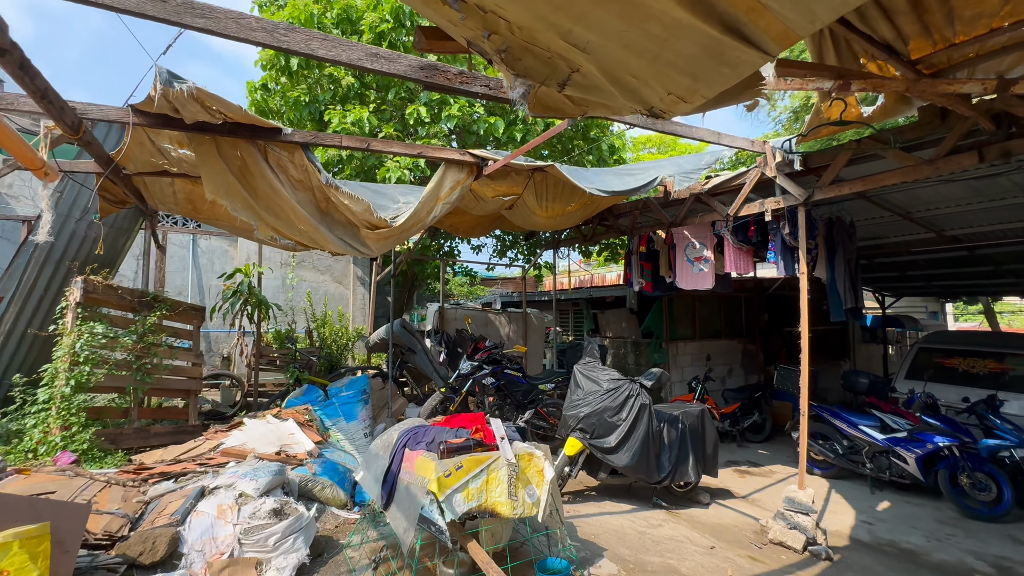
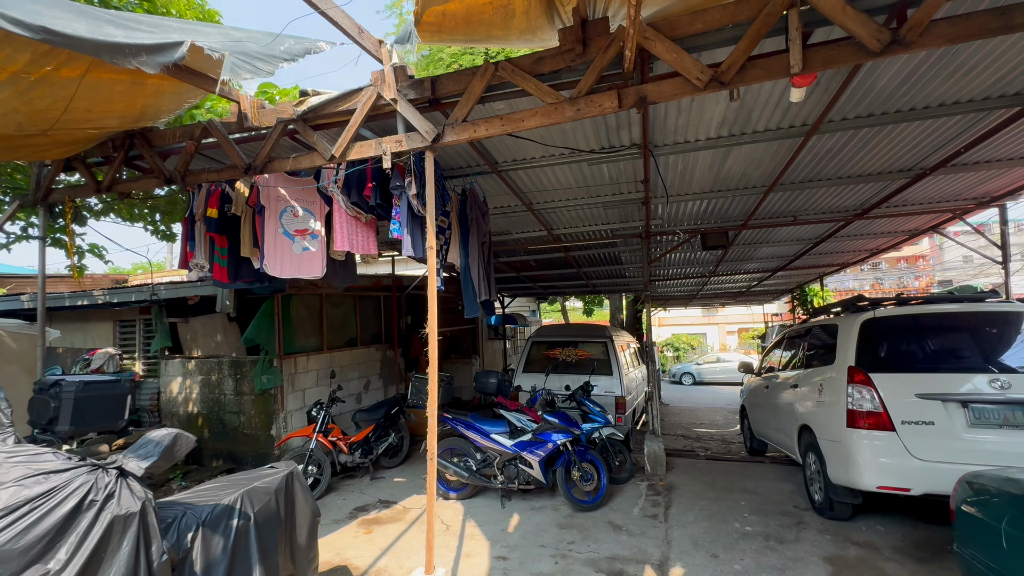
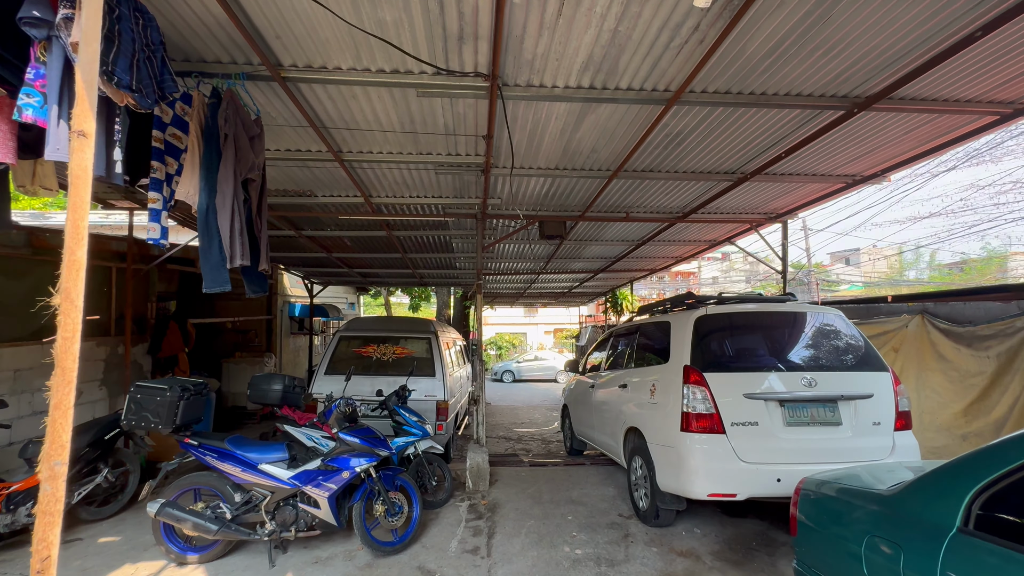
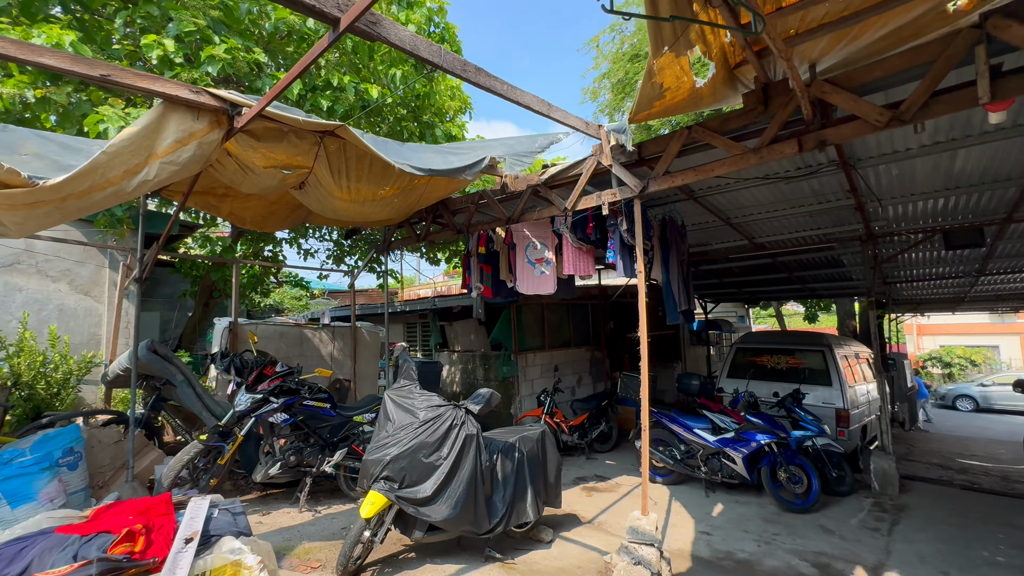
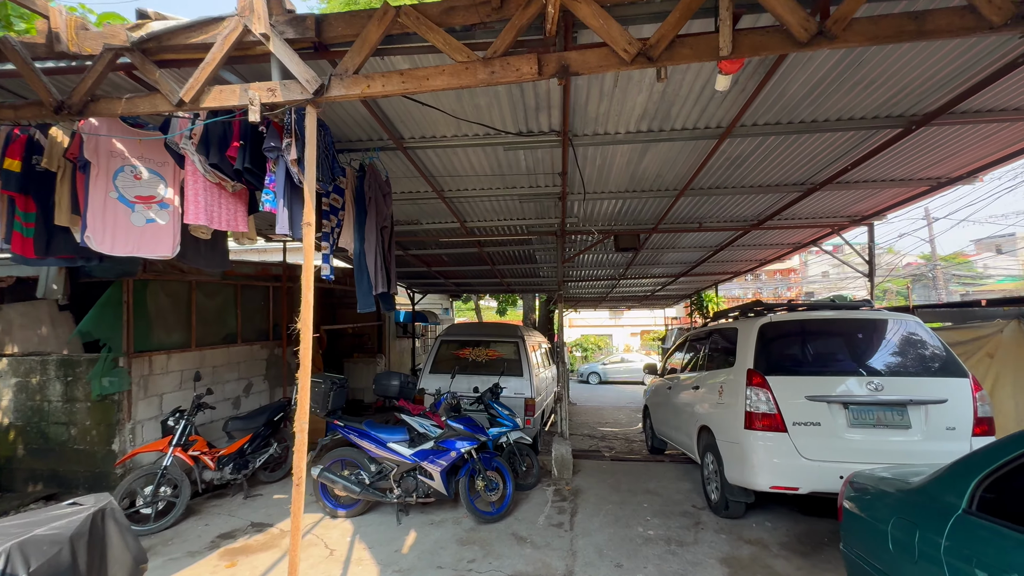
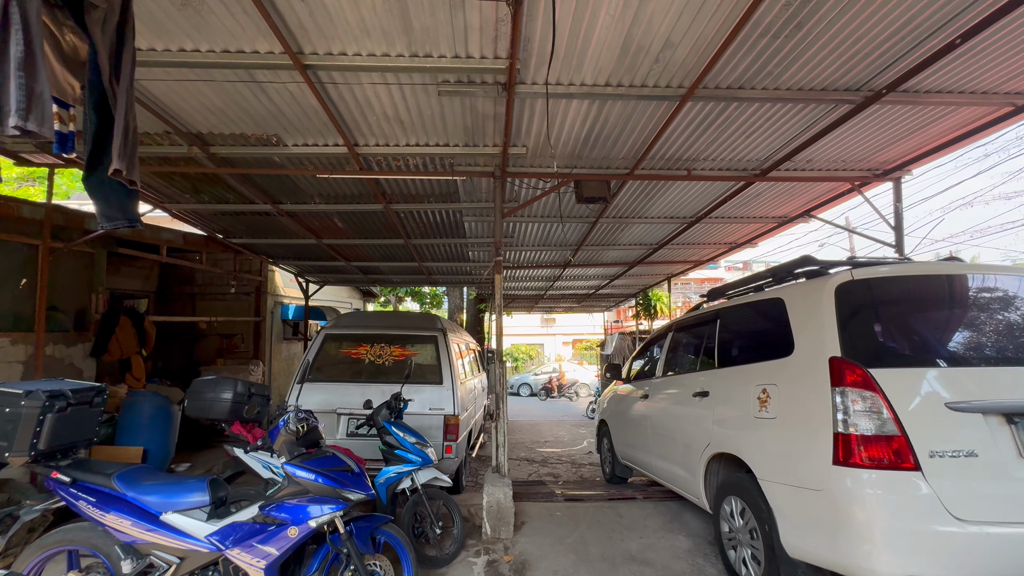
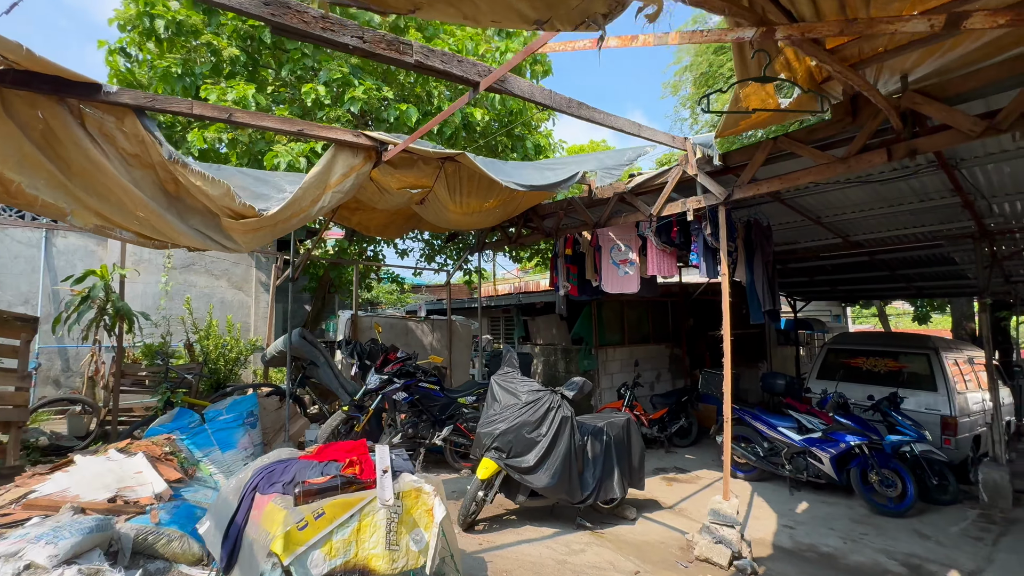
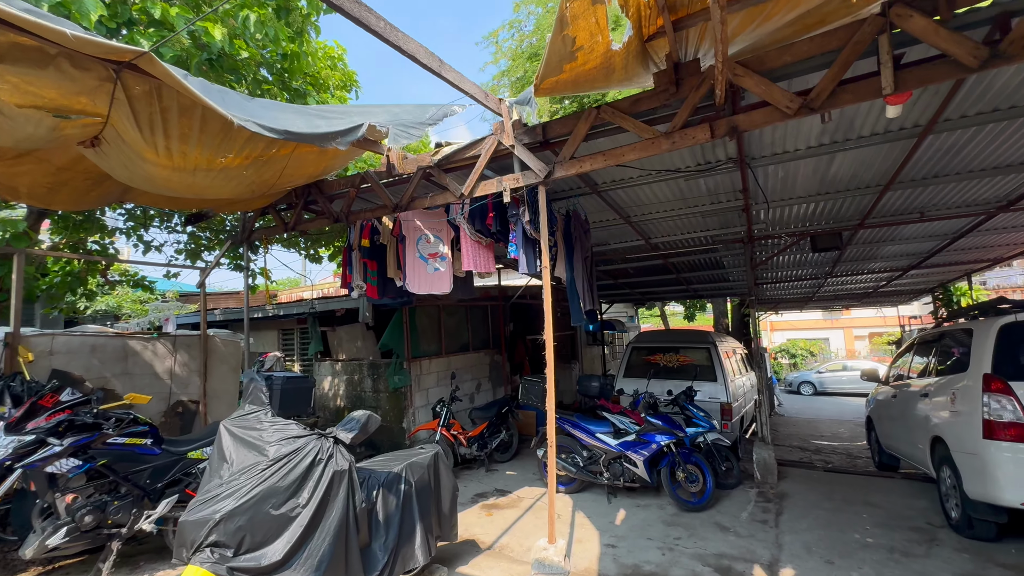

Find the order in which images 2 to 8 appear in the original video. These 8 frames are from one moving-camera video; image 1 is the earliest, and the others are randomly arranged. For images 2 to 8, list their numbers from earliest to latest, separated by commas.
7, 4, 8, 2, 5, 3, 6
